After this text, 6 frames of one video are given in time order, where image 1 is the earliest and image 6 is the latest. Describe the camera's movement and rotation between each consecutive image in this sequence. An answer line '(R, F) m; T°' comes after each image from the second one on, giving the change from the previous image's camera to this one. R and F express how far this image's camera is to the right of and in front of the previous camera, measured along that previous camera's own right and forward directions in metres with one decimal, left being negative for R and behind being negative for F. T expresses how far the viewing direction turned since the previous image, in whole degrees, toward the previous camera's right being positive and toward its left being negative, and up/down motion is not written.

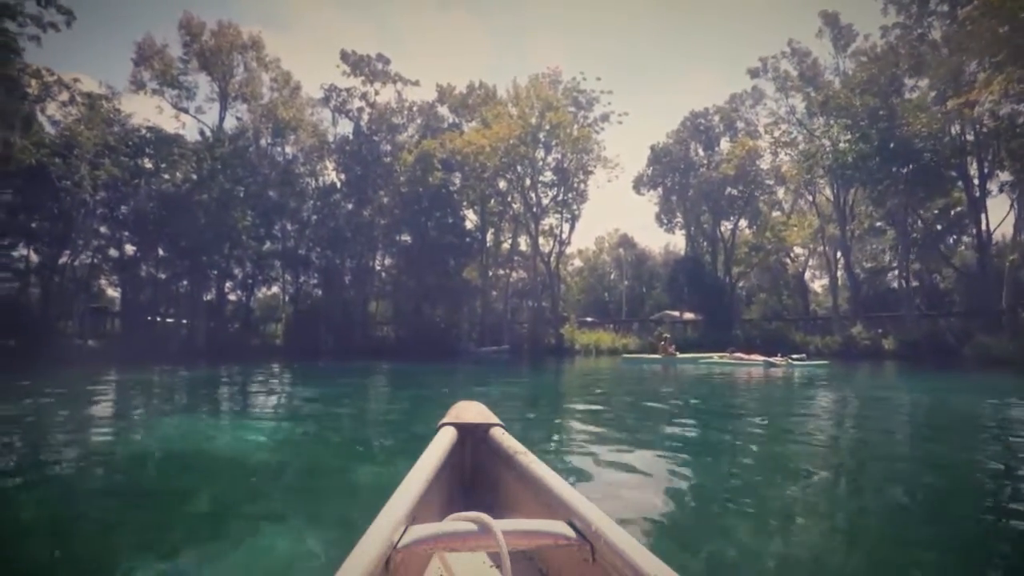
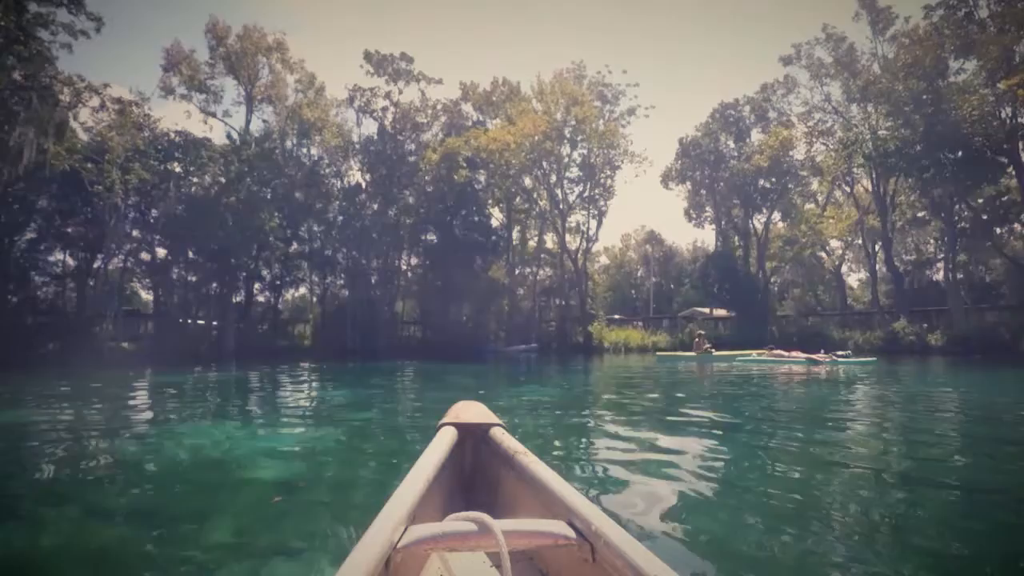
(0.0, +0.2) m; -2°
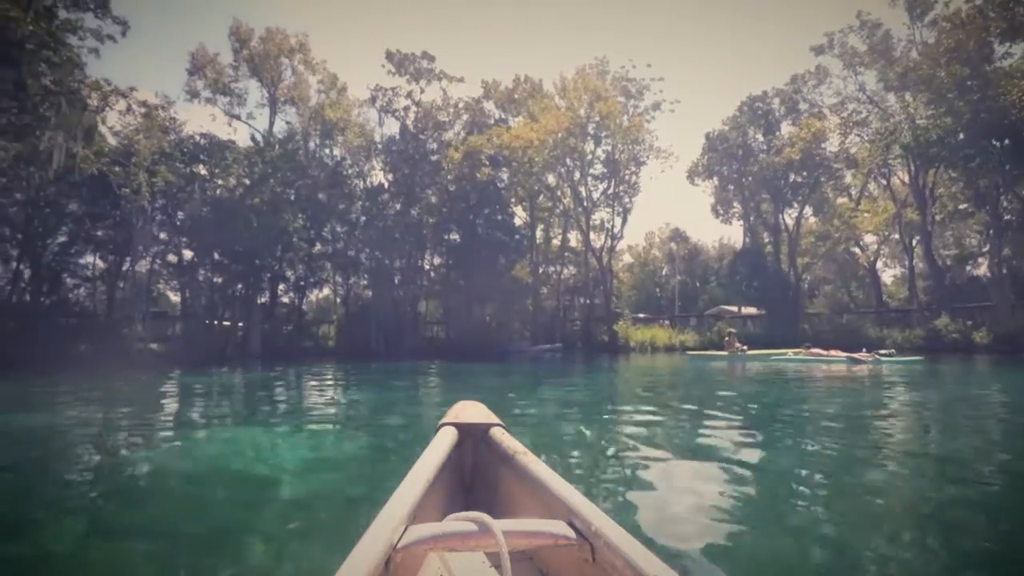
(0.0, +0.2) m; -2°
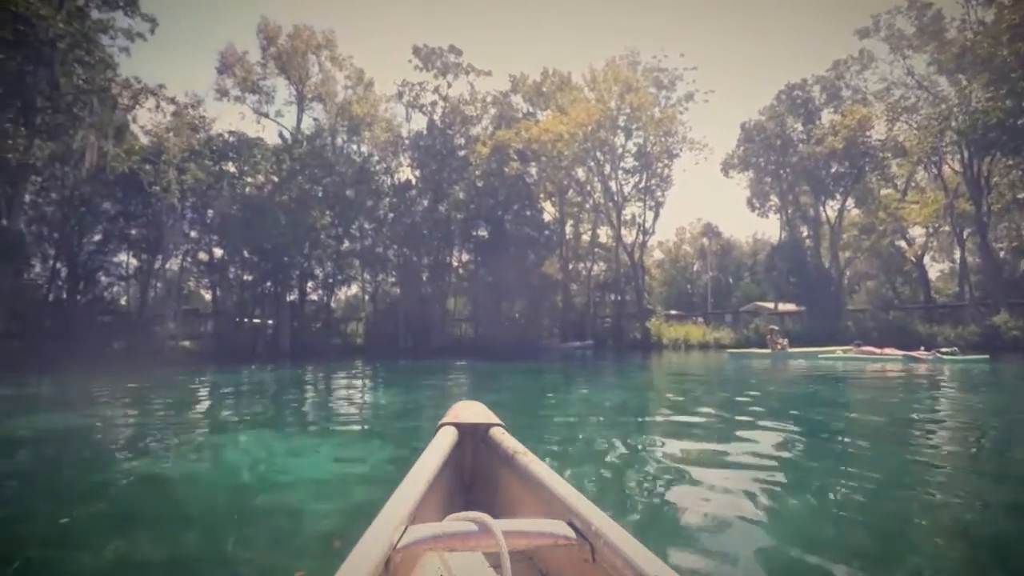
(0.0, +0.3) m; -2°
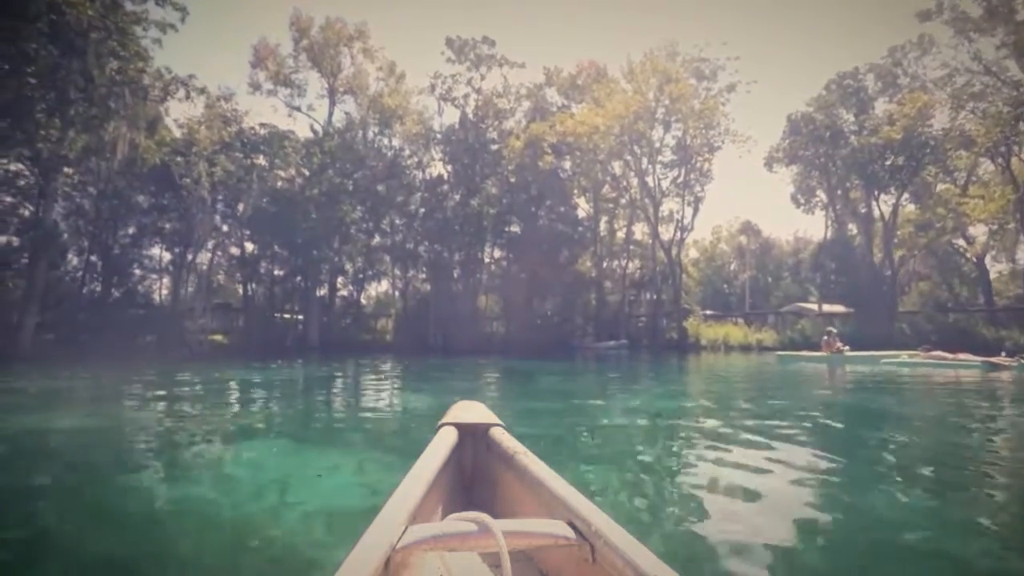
(0.0, +0.4) m; -2°
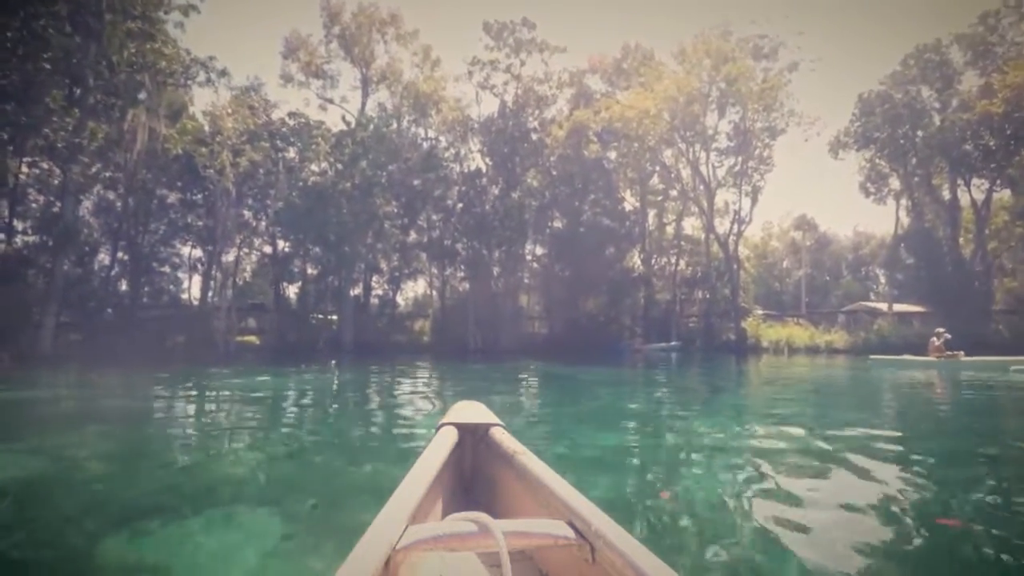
(-0.1, +1.0) m; -3°
